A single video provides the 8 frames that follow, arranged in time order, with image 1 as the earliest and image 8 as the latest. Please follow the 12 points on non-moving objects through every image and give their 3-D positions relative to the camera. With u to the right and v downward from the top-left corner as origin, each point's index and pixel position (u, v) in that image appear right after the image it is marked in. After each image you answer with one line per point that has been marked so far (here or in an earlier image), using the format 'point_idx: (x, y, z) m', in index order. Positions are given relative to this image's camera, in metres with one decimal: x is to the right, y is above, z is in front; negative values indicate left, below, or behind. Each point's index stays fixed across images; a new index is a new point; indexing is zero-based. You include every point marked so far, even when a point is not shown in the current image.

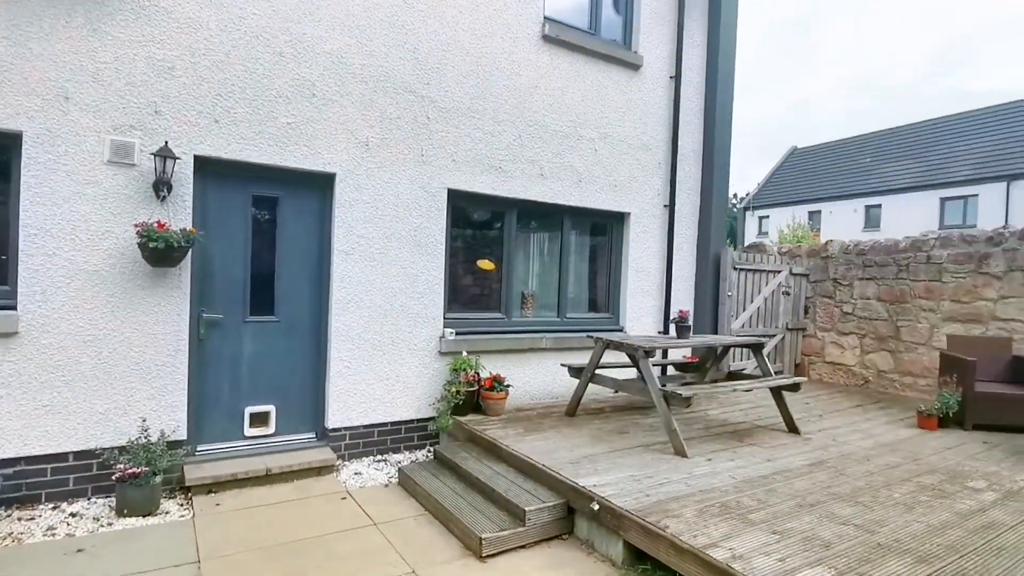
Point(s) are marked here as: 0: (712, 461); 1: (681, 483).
0: (+1.2, -1.0, +3.4) m
1: (+0.9, -1.0, +3.0) m
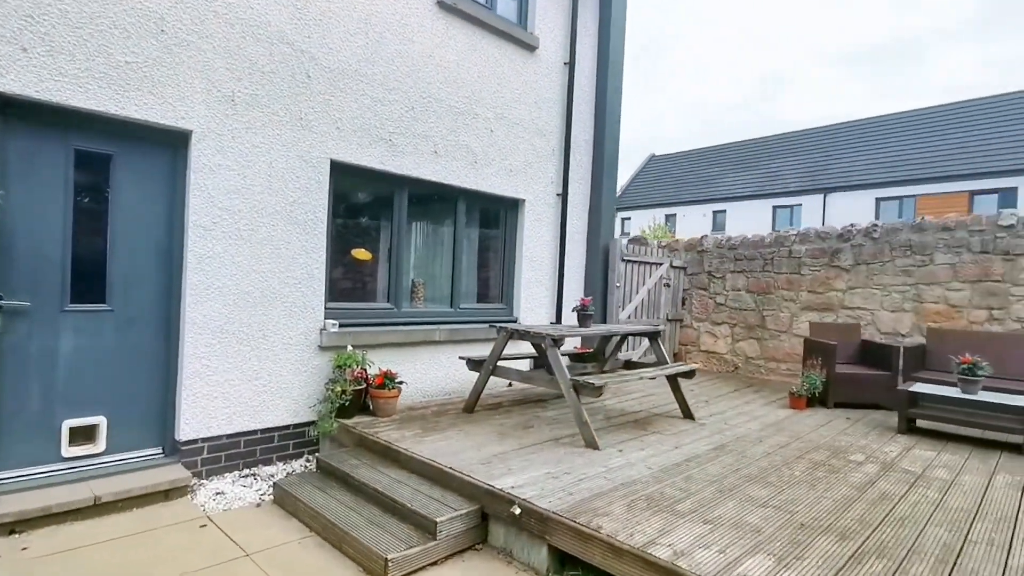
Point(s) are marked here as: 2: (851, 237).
0: (+0.7, -1.0, +3.3) m
1: (+0.5, -1.0, +2.8) m
2: (+3.3, +0.5, +5.5) m
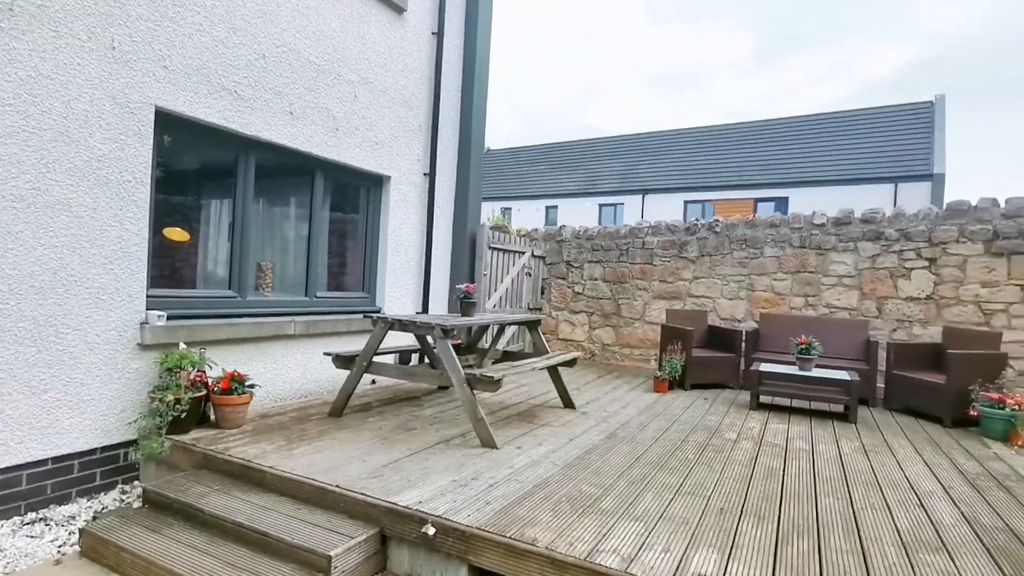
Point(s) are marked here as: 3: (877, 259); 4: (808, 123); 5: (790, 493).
0: (+0.1, -0.9, +3.1) m
1: (0.0, -0.9, +2.6) m
2: (+2.0, +0.6, +6.0) m
3: (+3.3, +0.3, +5.1) m
4: (+8.4, +4.7, +16.0) m
5: (+1.3, -0.9, +2.6) m
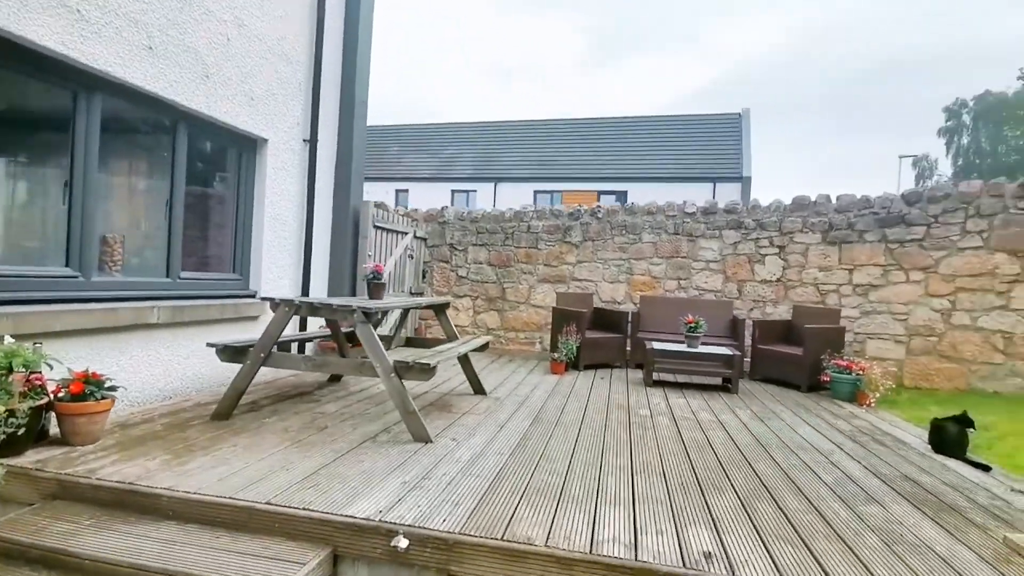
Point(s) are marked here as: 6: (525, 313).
0: (-0.3, -0.8, +2.8) m
1: (-0.2, -0.8, +2.3) m
2: (+0.7, +0.8, +6.1) m
3: (+2.3, +0.4, +5.7) m
4: (+4.1, +5.1, +17.5) m
5: (+1.0, -0.8, +2.7) m
6: (+0.1, -0.3, +6.3) m
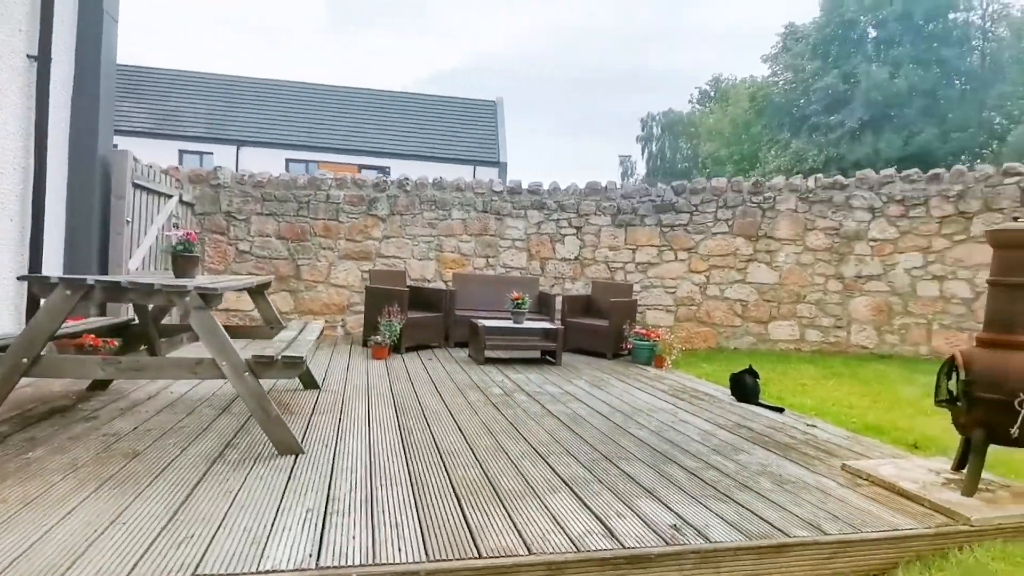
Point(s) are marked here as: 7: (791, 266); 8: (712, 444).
0: (-0.7, -0.7, +2.4) m
1: (-0.5, -0.7, +2.0) m
2: (-1.3, +1.0, +5.7) m
3: (+0.3, +0.7, +6.0) m
4: (-3.2, +5.8, +17.2) m
5: (+0.5, -0.7, +2.8) m
6: (-1.9, -0.1, +5.6) m
7: (+2.8, +0.2, +5.6) m
8: (+1.0, -0.7, +2.7) m
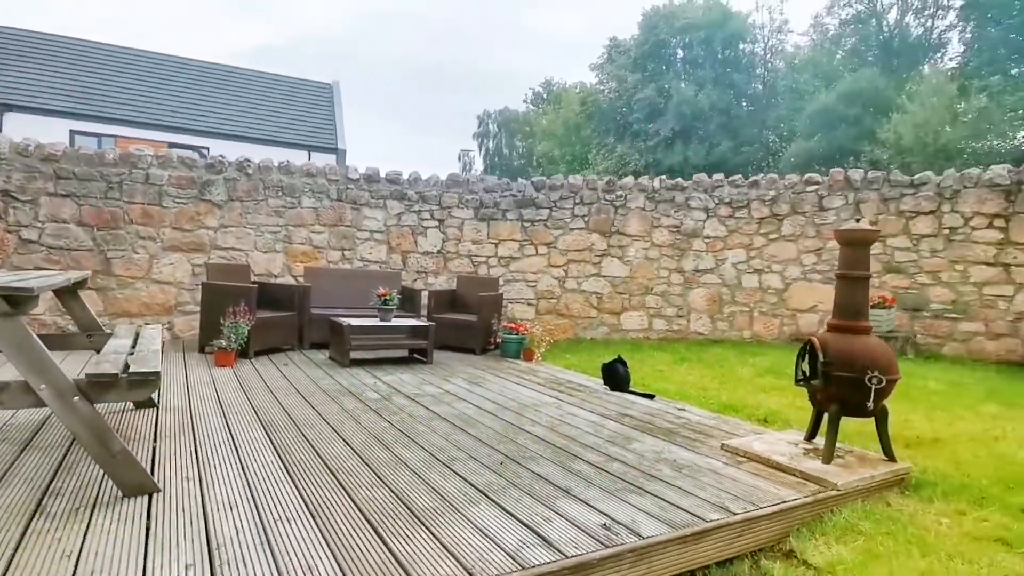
0: (-1.1, -0.6, +1.9) m
1: (-0.7, -0.7, +1.6) m
2: (-2.6, +1.1, +5.0) m
3: (-1.1, +0.7, +5.7) m
4: (-7.7, +5.9, +15.4) m
5: (0.0, -0.7, +2.7) m
6: (-3.1, 0.0, +4.7) m
7: (+1.4, +0.3, +6.0) m
8: (+0.5, -0.7, +2.8) m
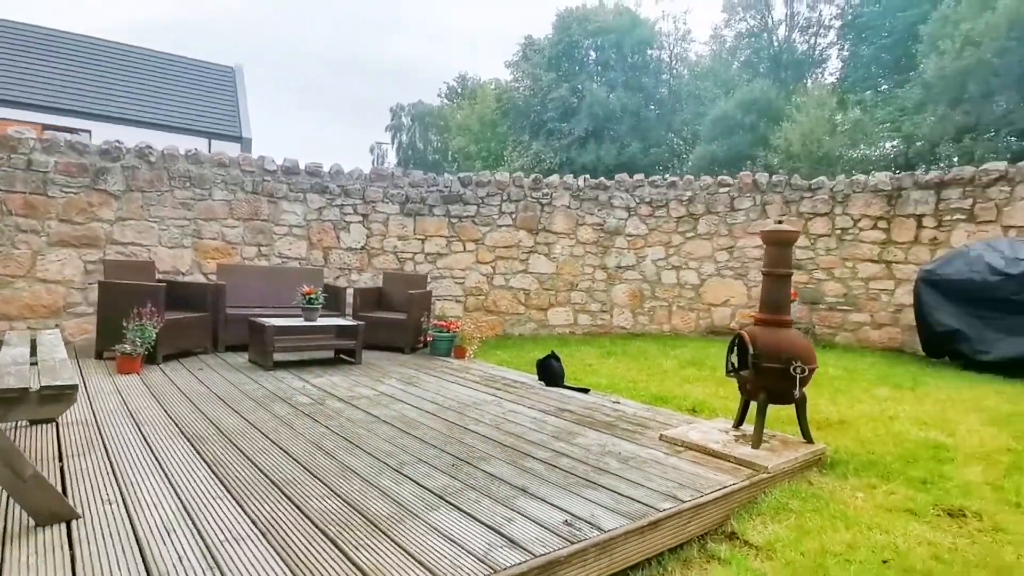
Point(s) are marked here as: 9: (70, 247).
0: (-1.2, -0.7, +1.8) m
1: (-0.8, -0.7, +1.5) m
2: (-3.1, +1.1, +4.5) m
3: (-1.8, +0.7, +5.5) m
4: (-9.8, +5.9, +14.0) m
5: (-0.3, -0.7, +2.7) m
6: (-3.6, 0.0, +4.2) m
7: (+0.6, +0.3, +6.1) m
8: (+0.2, -0.7, +2.8) m
9: (-3.4, +0.3, +4.4) m
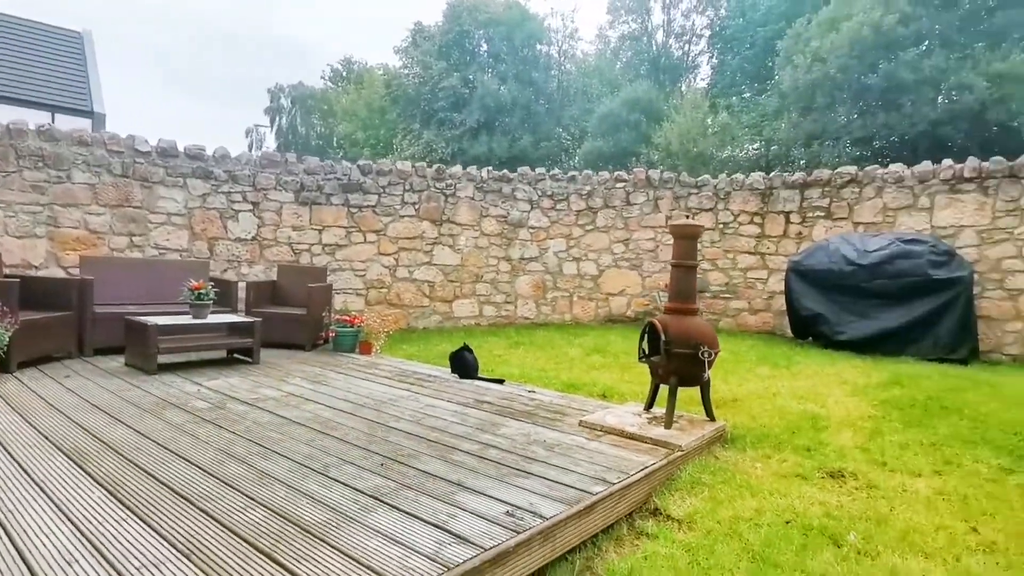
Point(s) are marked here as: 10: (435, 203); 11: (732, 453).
0: (-1.4, -0.6, +1.5) m
1: (-0.9, -0.7, +1.4) m
2: (-3.8, +1.1, +3.8) m
3: (-2.7, +0.8, +5.0) m
4: (-12.2, +6.0, +11.8) m
5: (-0.7, -0.7, +2.6) m
6: (-4.2, 0.0, +3.4) m
7: (-0.5, +0.4, +6.1) m
8: (-0.2, -0.7, +2.8) m
9: (-4.0, +0.3, +3.6) m
10: (-0.8, +0.9, +6.0) m
11: (+1.0, -0.8, +2.7) m
